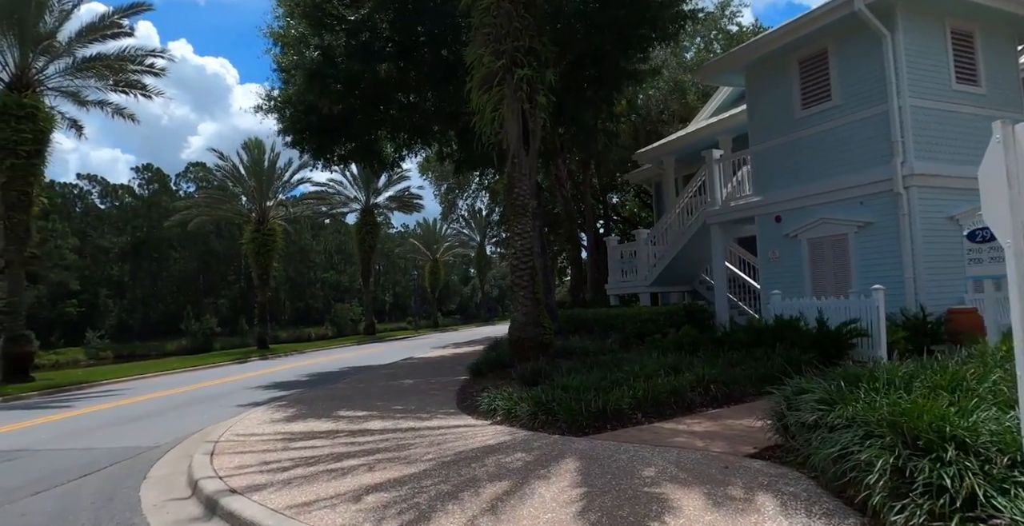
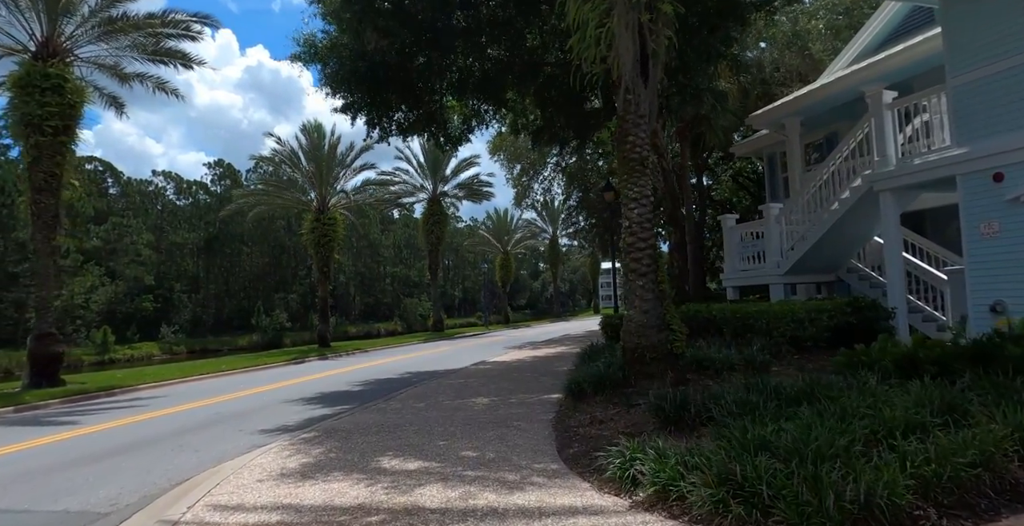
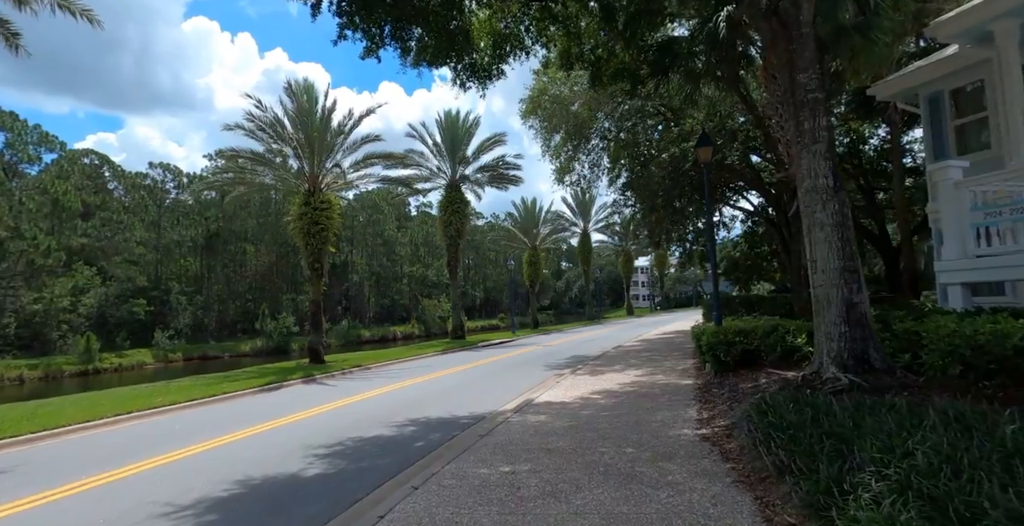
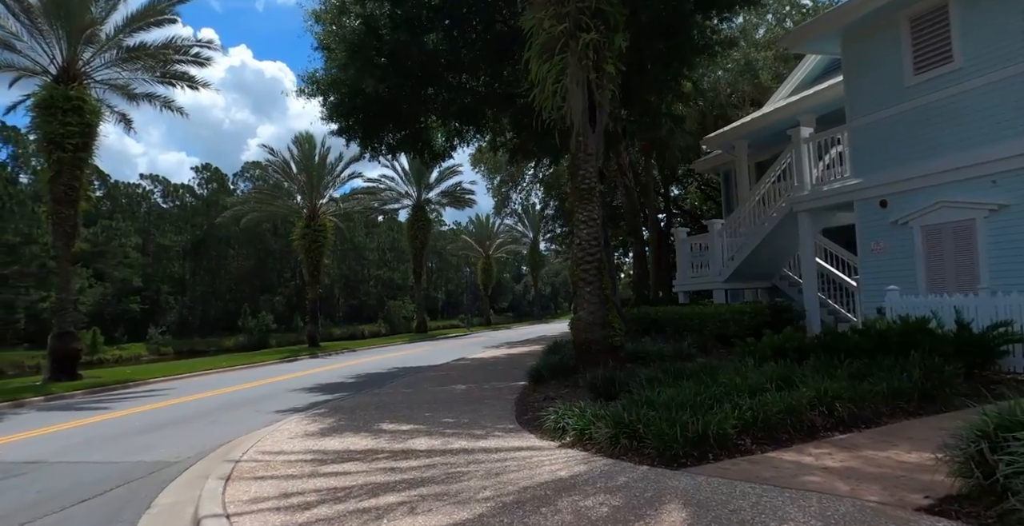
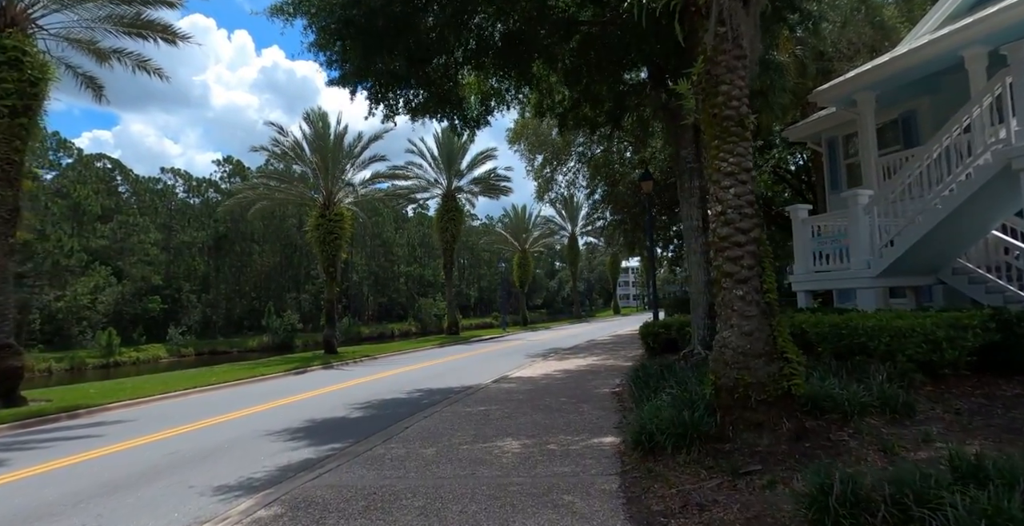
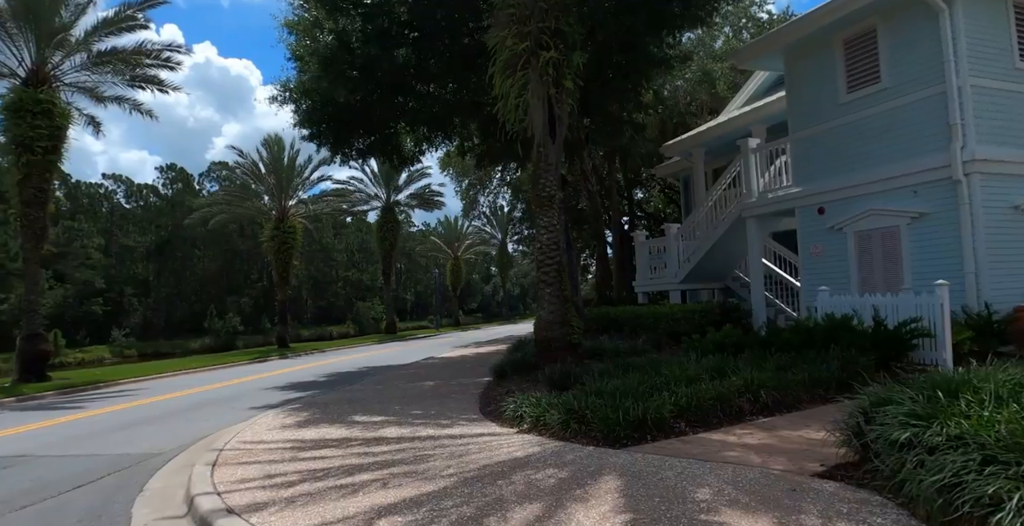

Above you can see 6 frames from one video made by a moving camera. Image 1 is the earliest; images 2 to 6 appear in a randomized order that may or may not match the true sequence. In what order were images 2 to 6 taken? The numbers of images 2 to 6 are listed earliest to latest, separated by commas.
6, 4, 2, 5, 3
